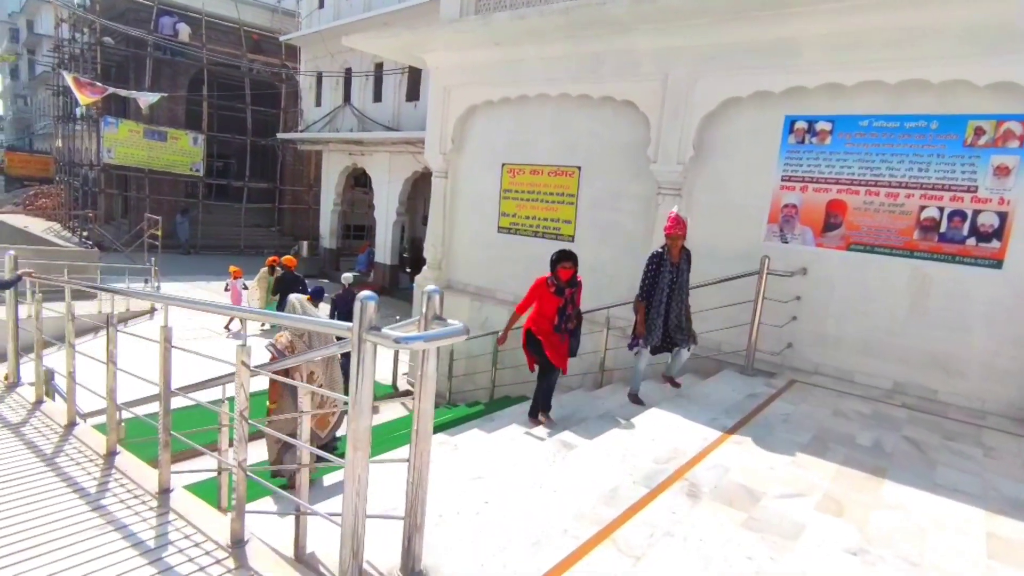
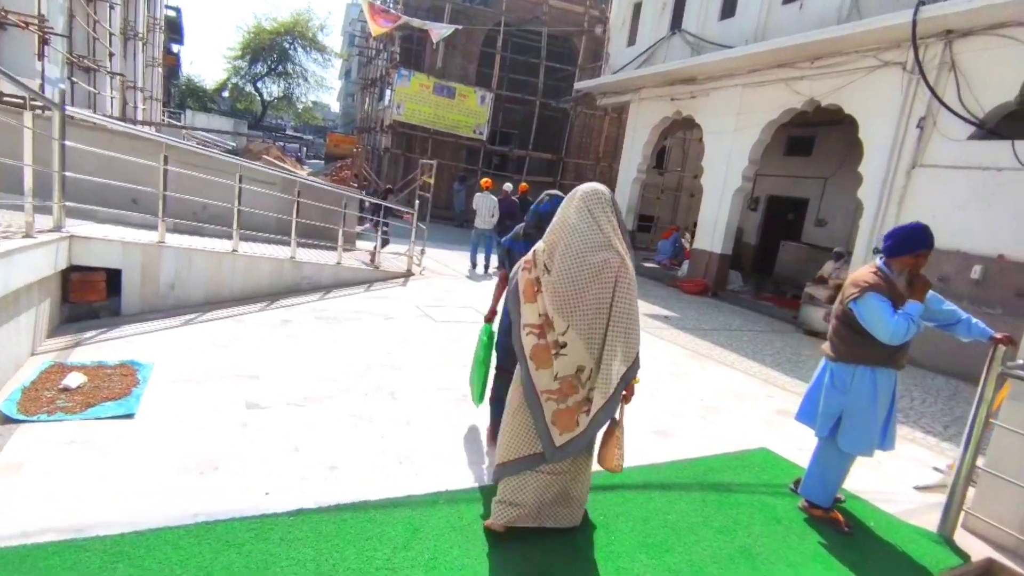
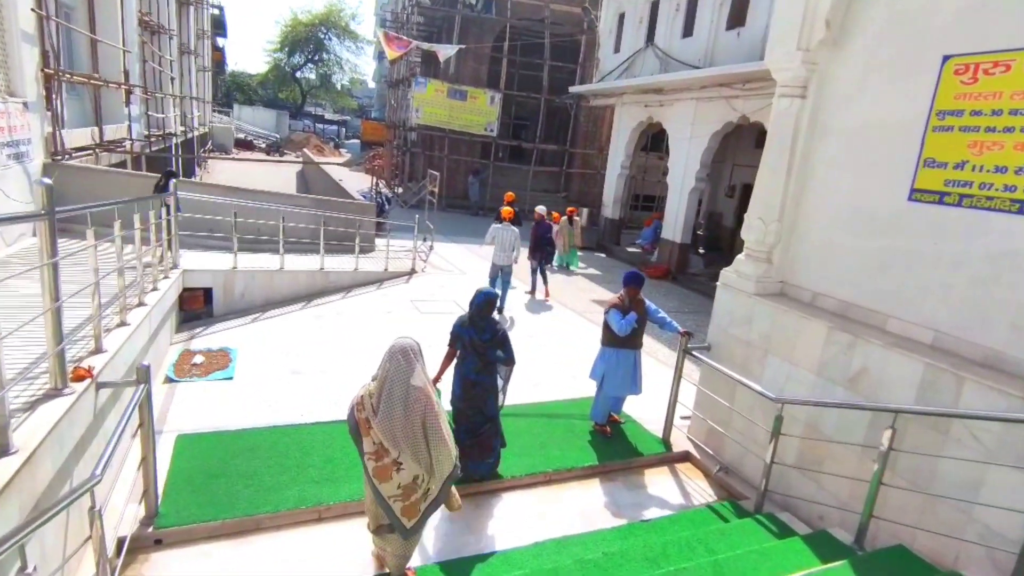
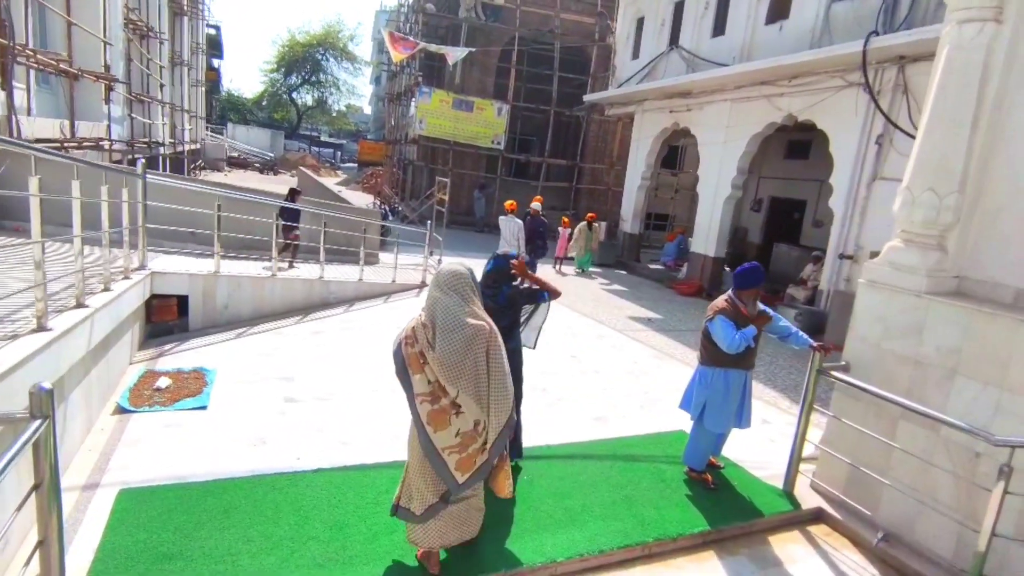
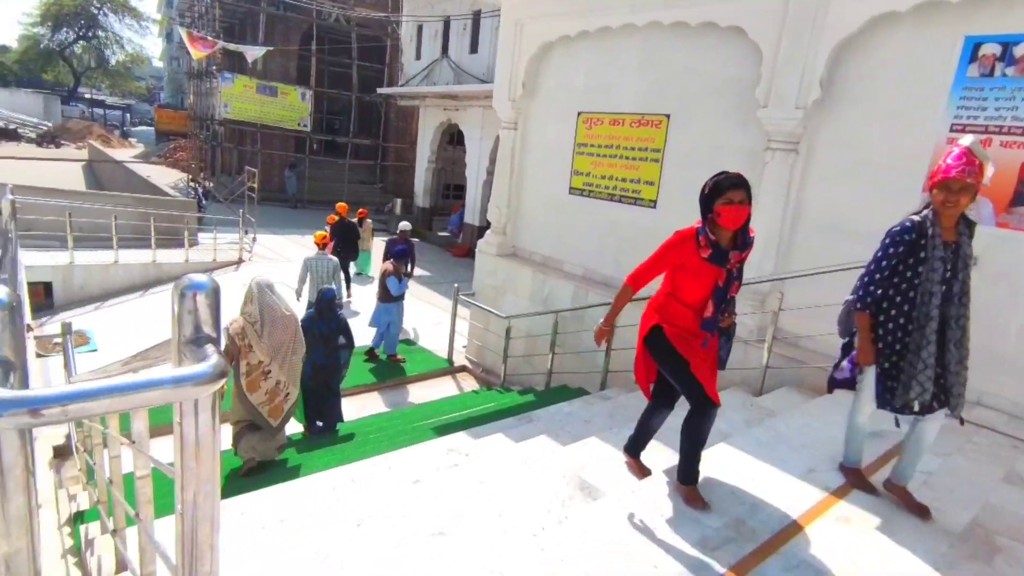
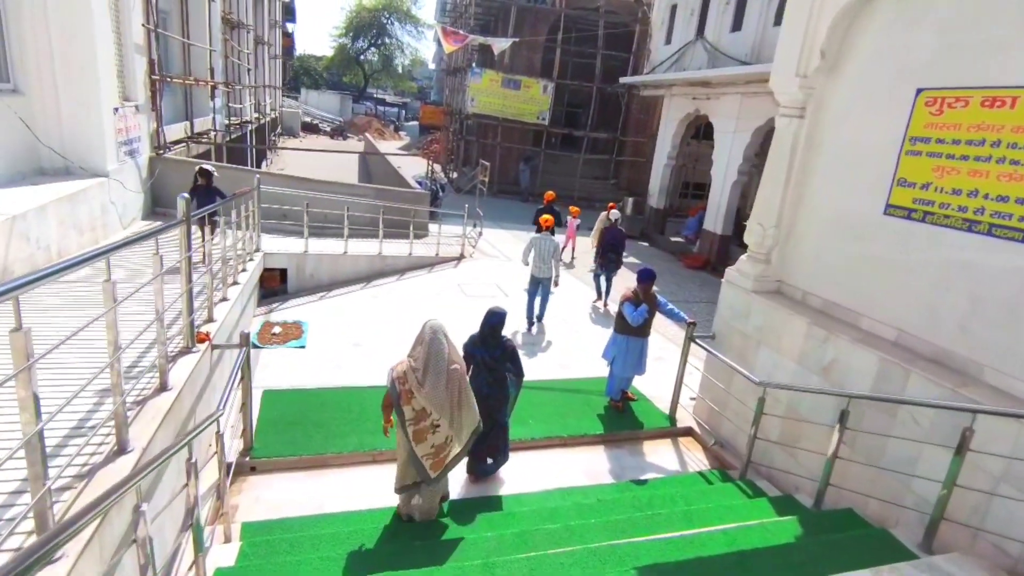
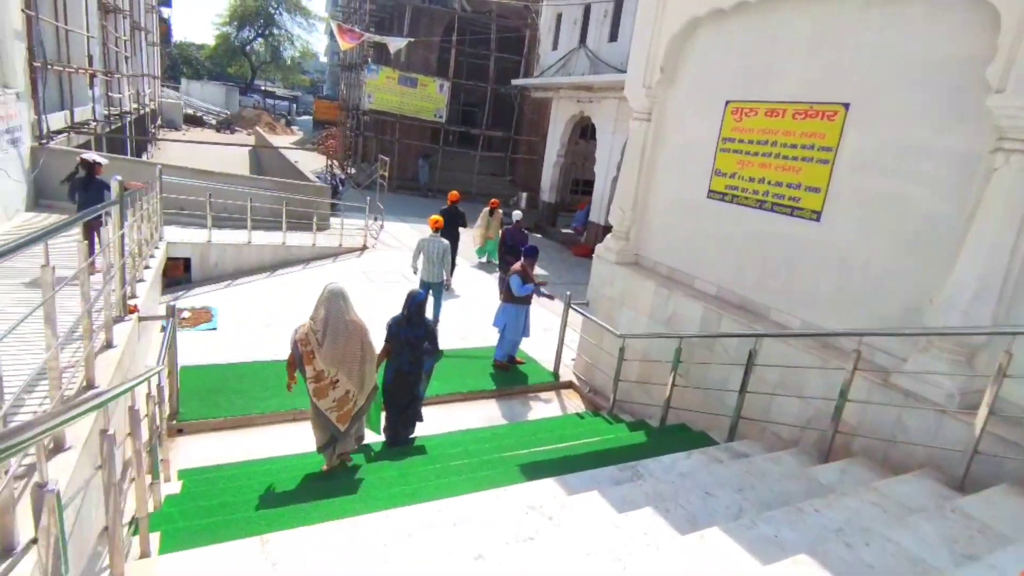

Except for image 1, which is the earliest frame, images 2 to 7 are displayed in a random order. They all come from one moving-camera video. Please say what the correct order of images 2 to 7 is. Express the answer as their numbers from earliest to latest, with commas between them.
5, 7, 6, 3, 4, 2
